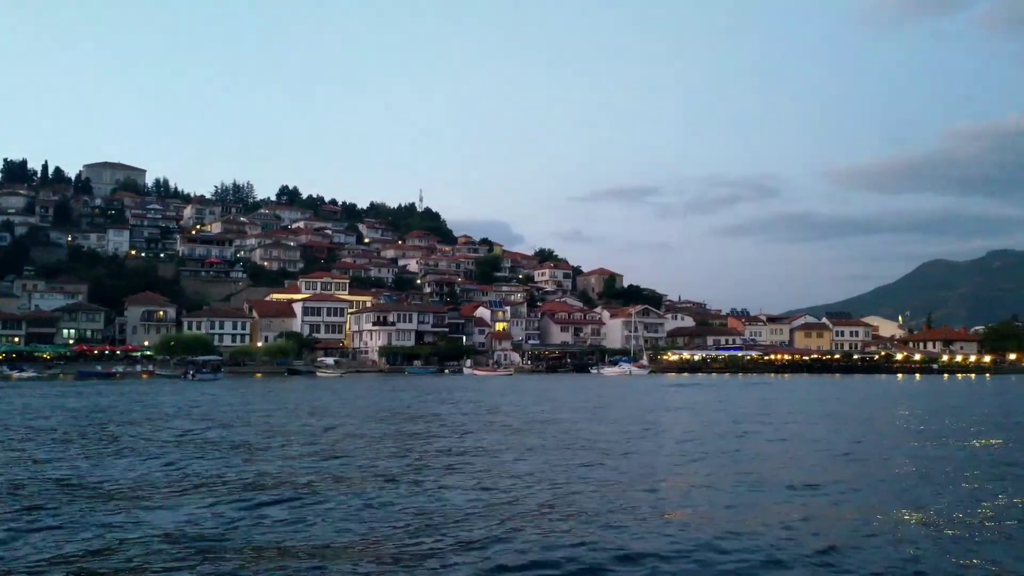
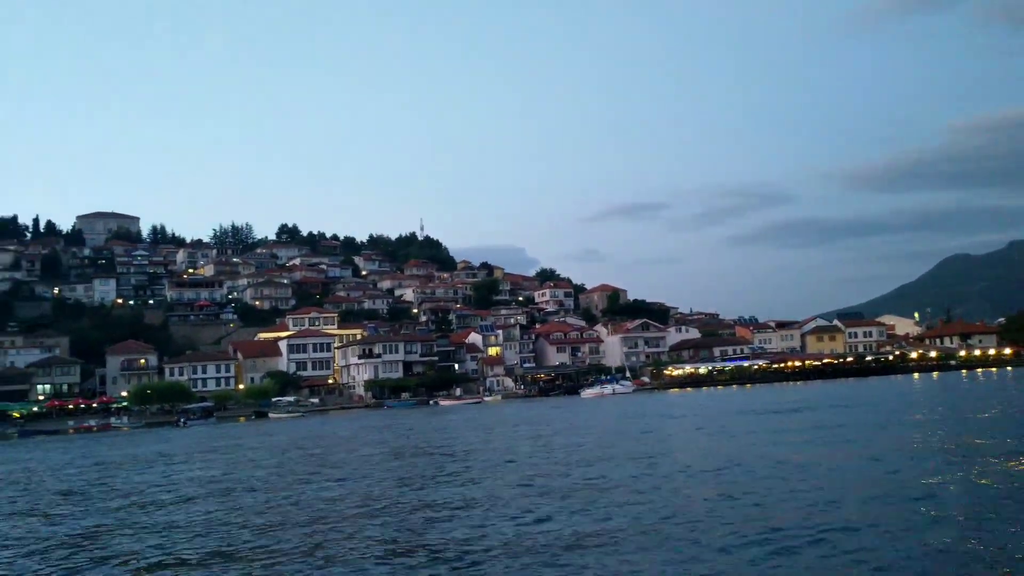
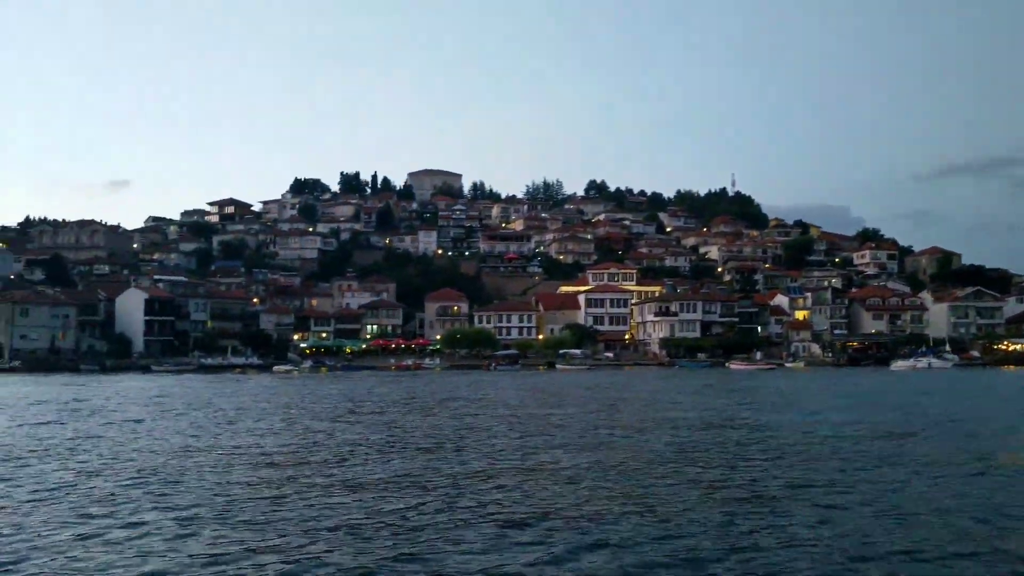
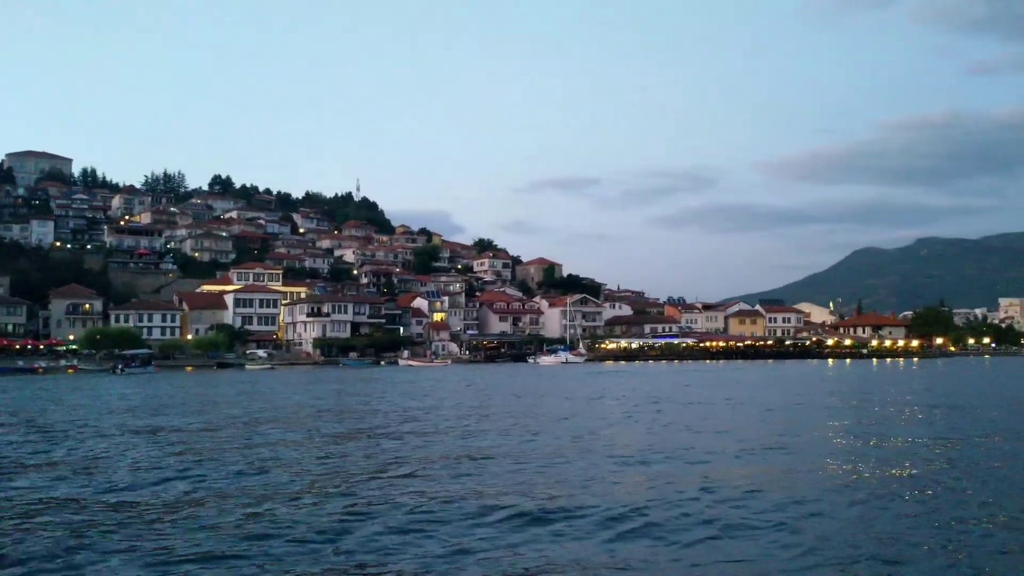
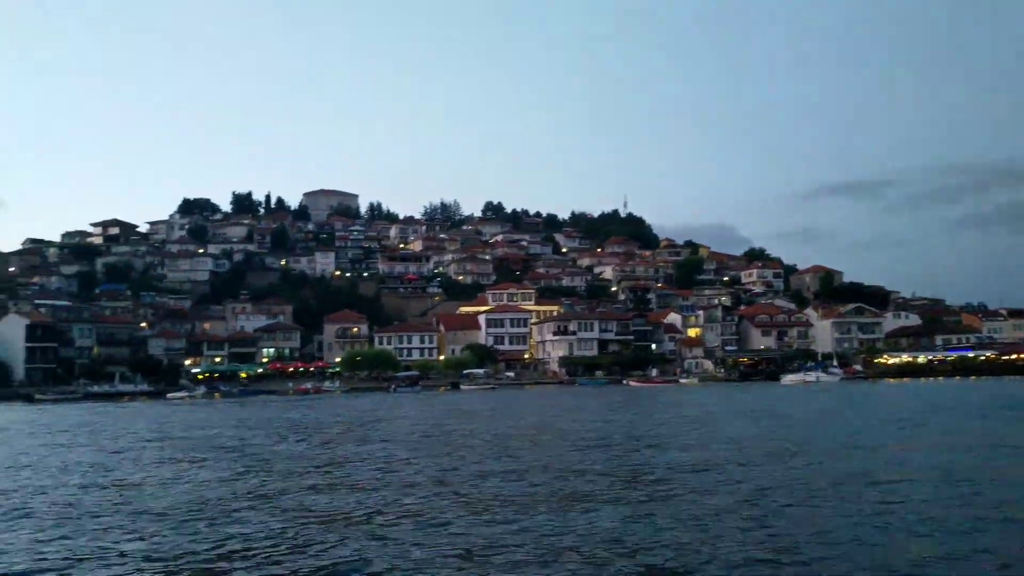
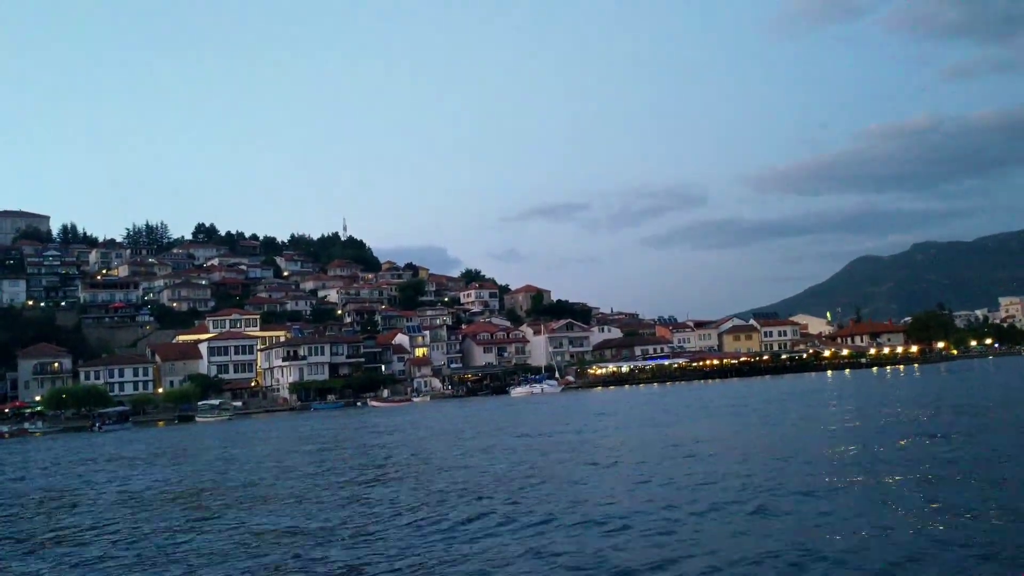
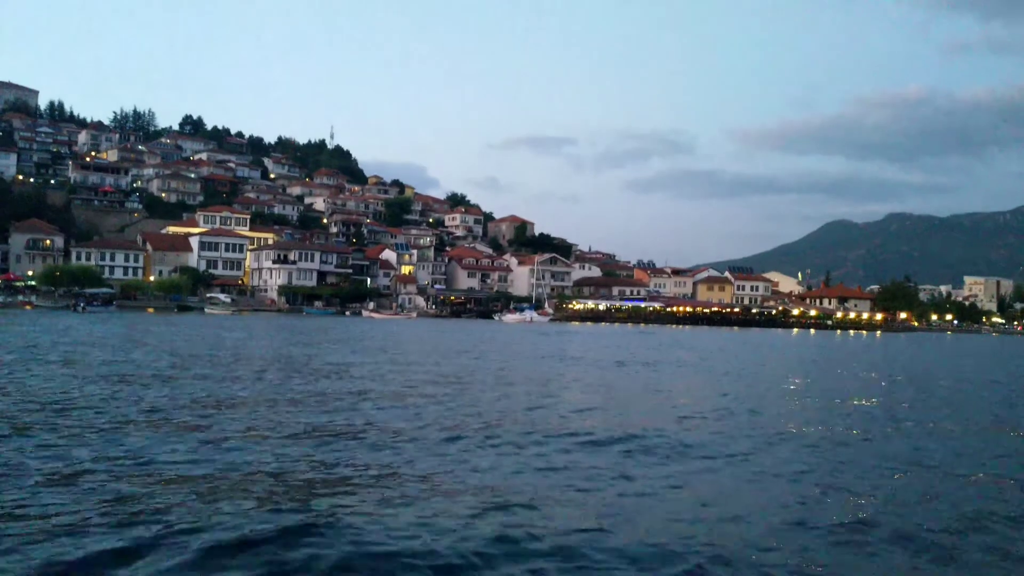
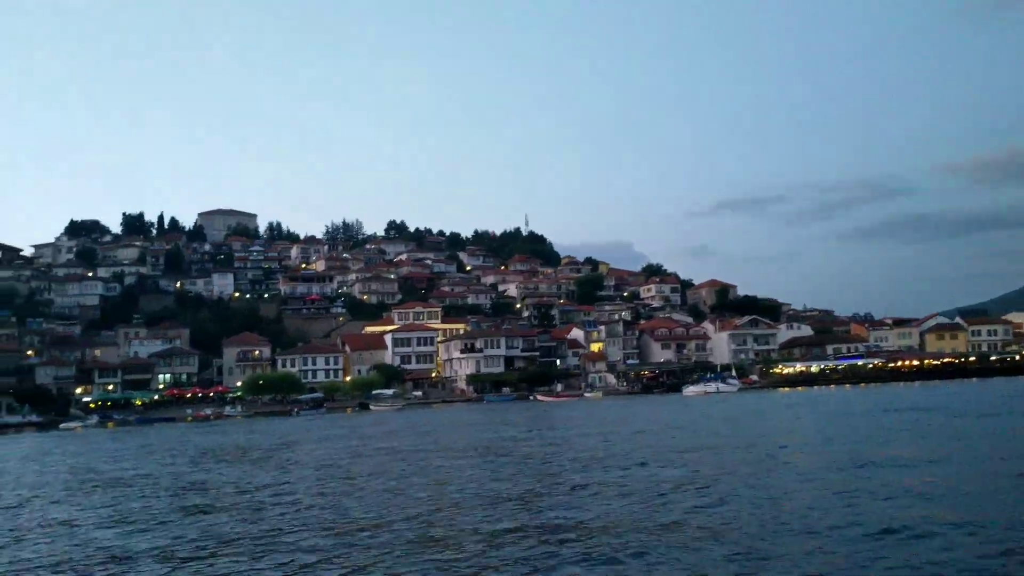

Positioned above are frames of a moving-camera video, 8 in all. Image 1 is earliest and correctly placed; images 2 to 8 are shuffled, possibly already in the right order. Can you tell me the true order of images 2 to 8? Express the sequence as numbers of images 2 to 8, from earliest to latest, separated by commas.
4, 7, 6, 2, 8, 5, 3
